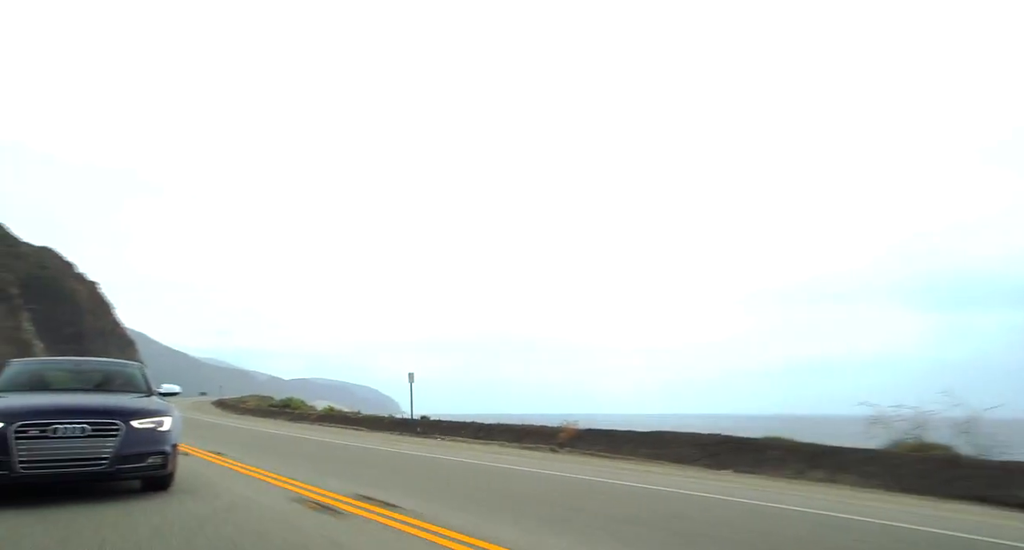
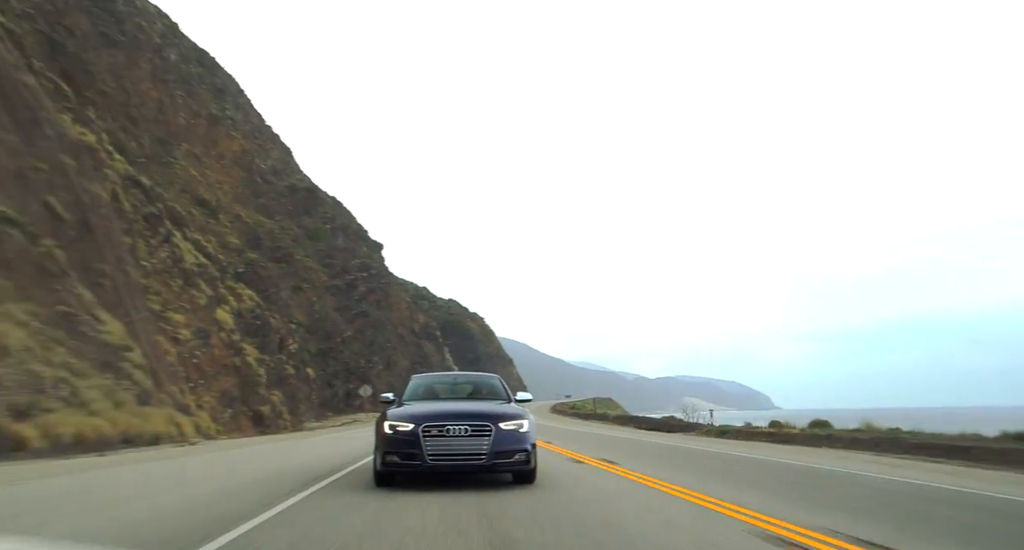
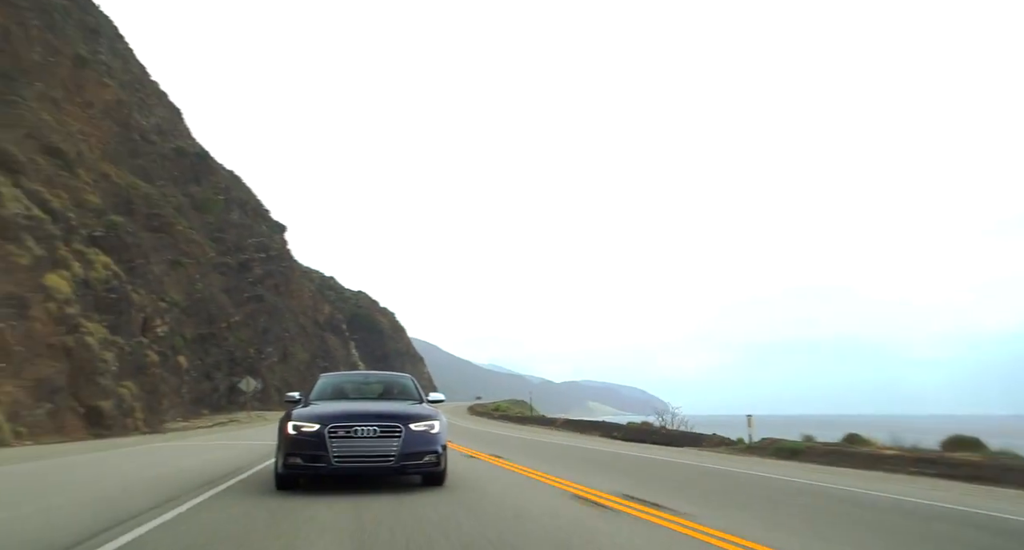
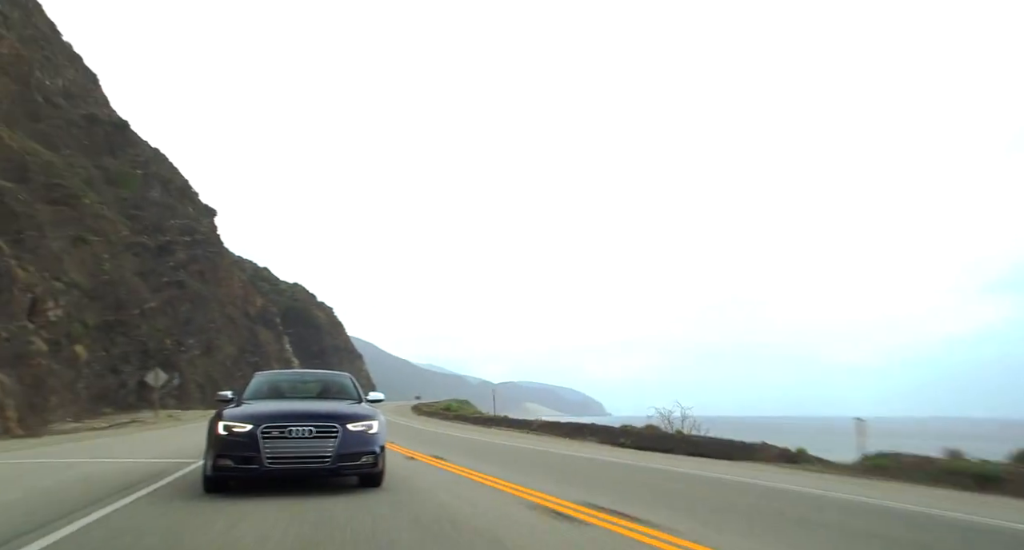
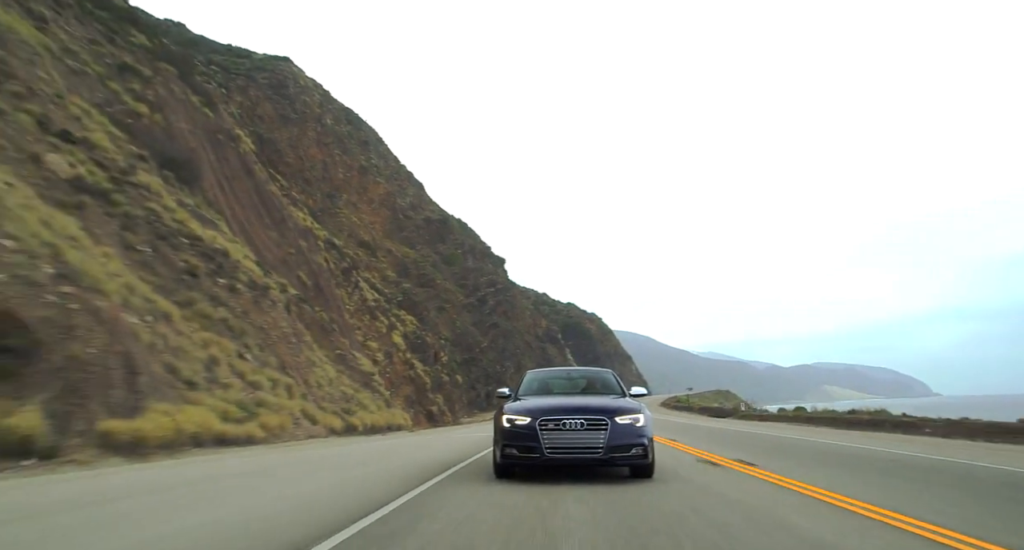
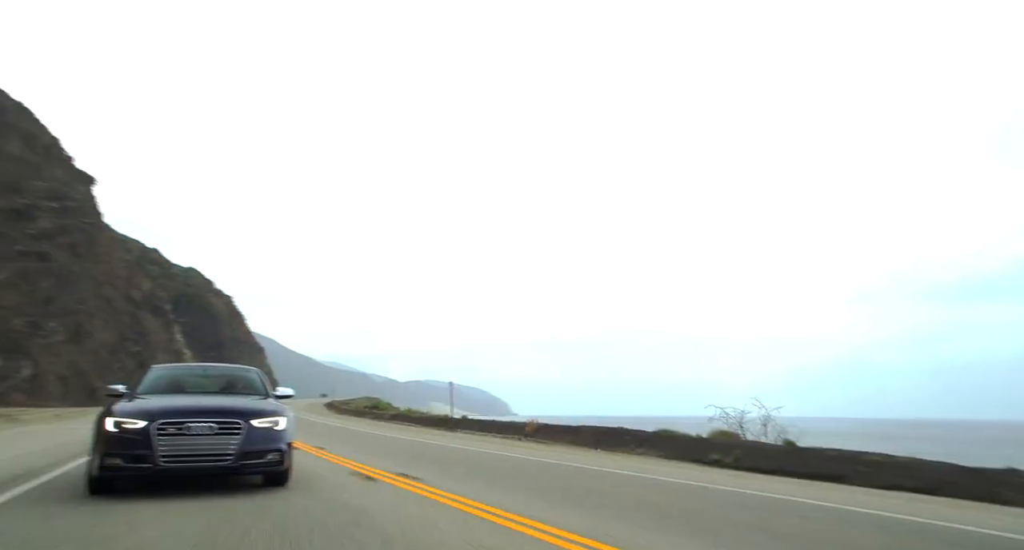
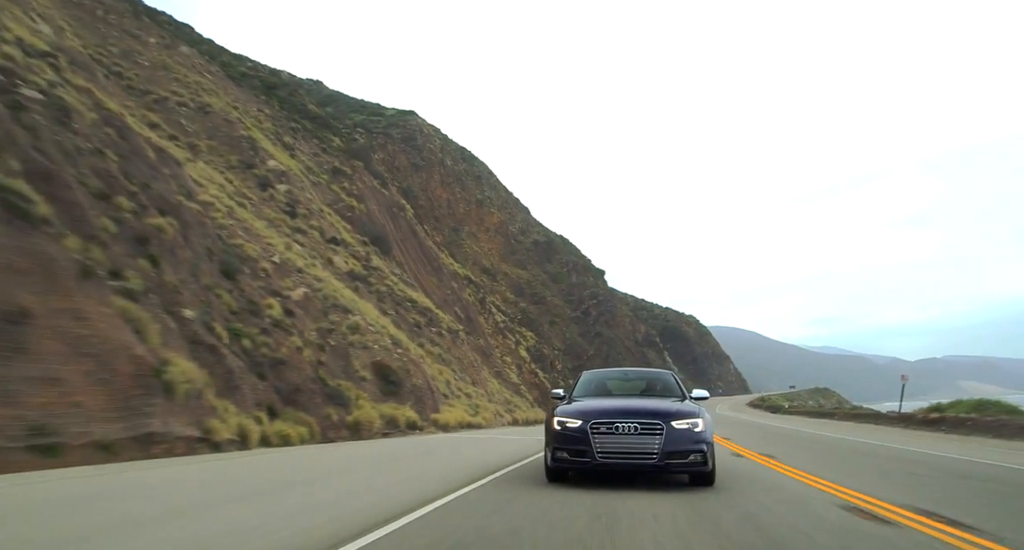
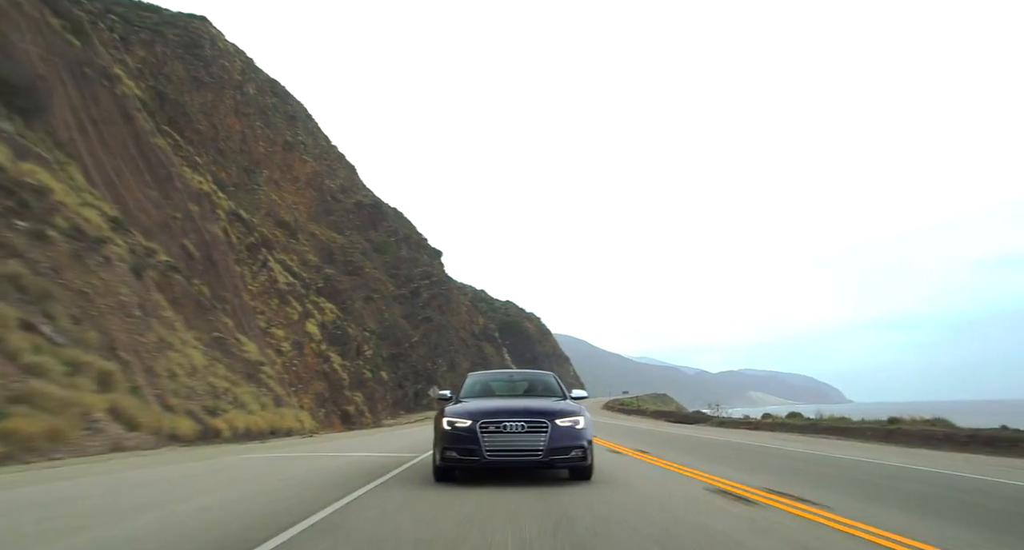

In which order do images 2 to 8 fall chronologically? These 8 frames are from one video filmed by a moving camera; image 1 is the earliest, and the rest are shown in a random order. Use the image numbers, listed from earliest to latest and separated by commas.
6, 4, 3, 2, 8, 5, 7
